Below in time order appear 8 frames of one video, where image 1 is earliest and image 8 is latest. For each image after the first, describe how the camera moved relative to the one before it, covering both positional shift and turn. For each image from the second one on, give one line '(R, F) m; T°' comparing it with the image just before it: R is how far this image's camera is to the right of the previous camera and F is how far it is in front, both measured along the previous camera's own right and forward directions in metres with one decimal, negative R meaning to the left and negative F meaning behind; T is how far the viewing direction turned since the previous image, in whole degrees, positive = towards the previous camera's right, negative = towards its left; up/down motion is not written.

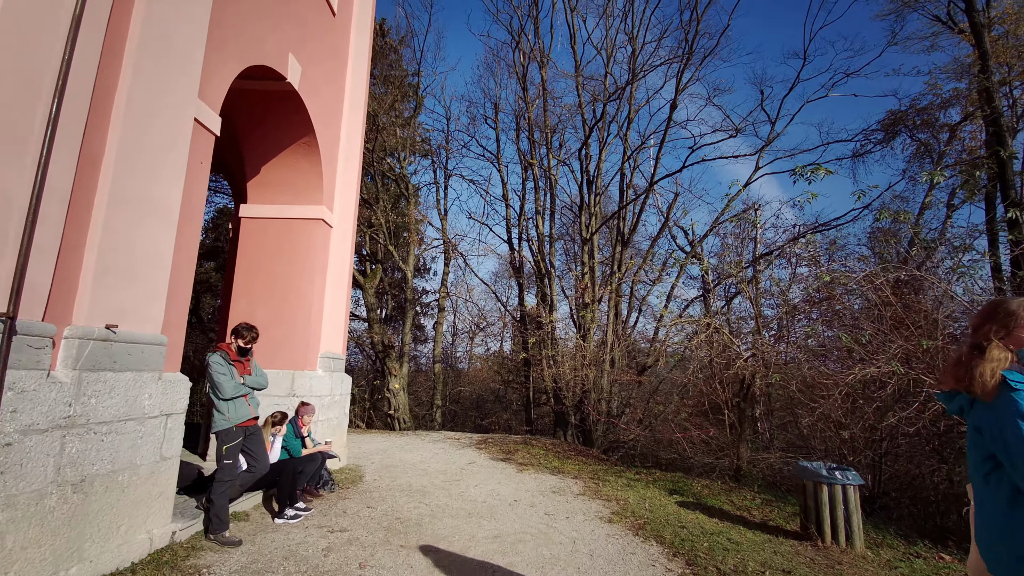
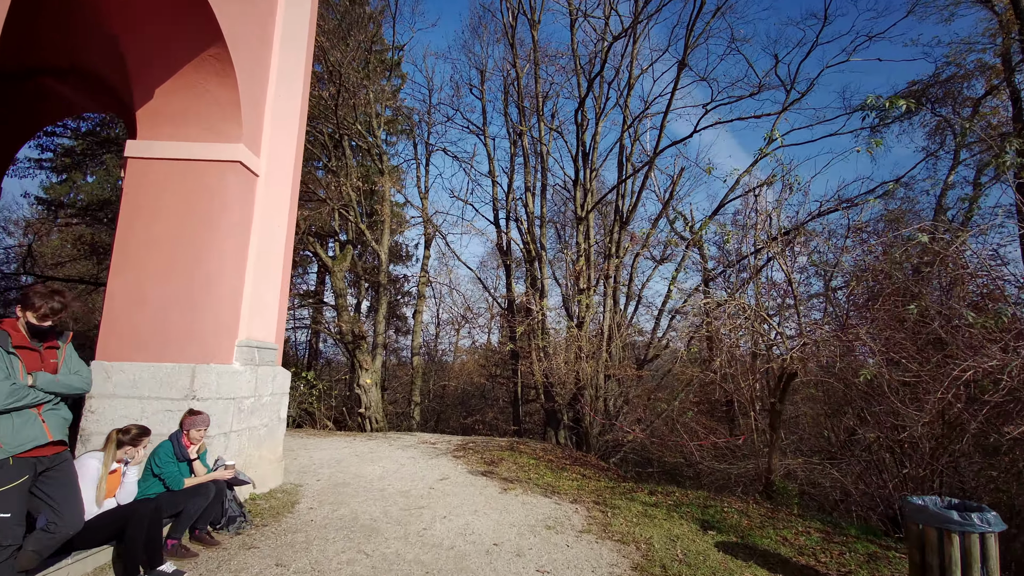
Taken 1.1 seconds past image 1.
(+0.1, +1.5) m; +1°
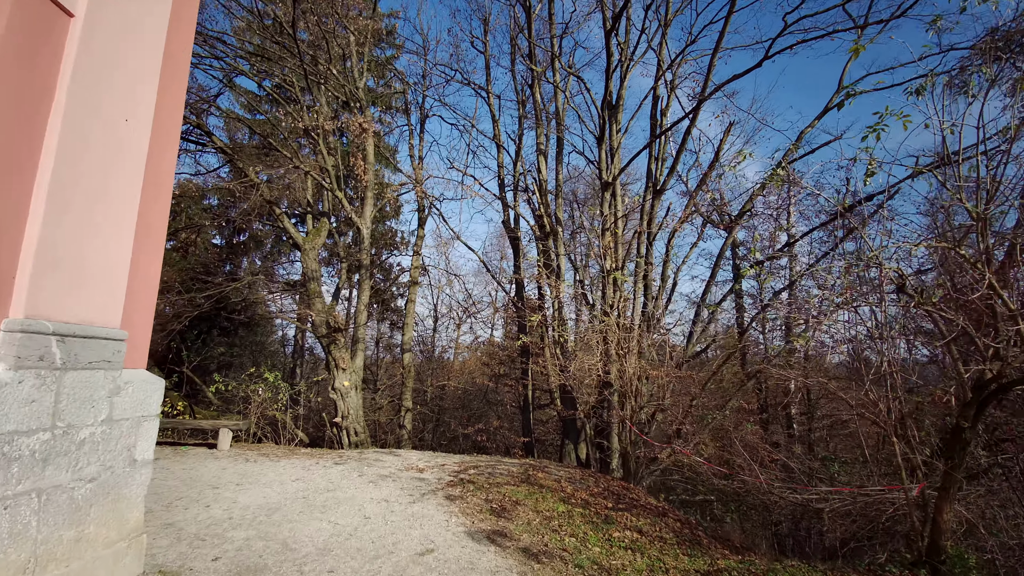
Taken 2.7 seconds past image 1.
(-0.2, +2.4) m; 0°
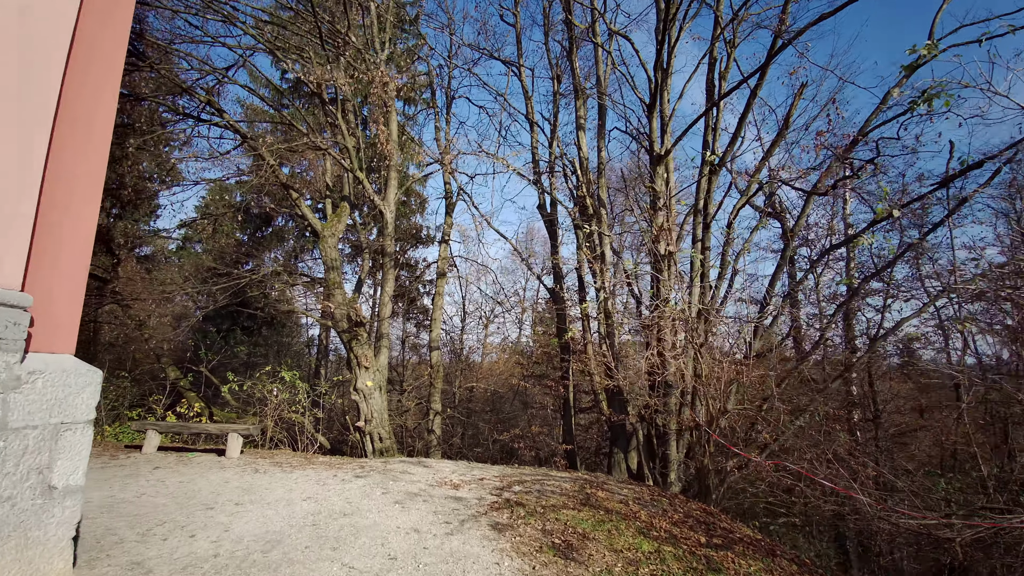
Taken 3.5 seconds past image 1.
(-0.3, +1.1) m; -3°
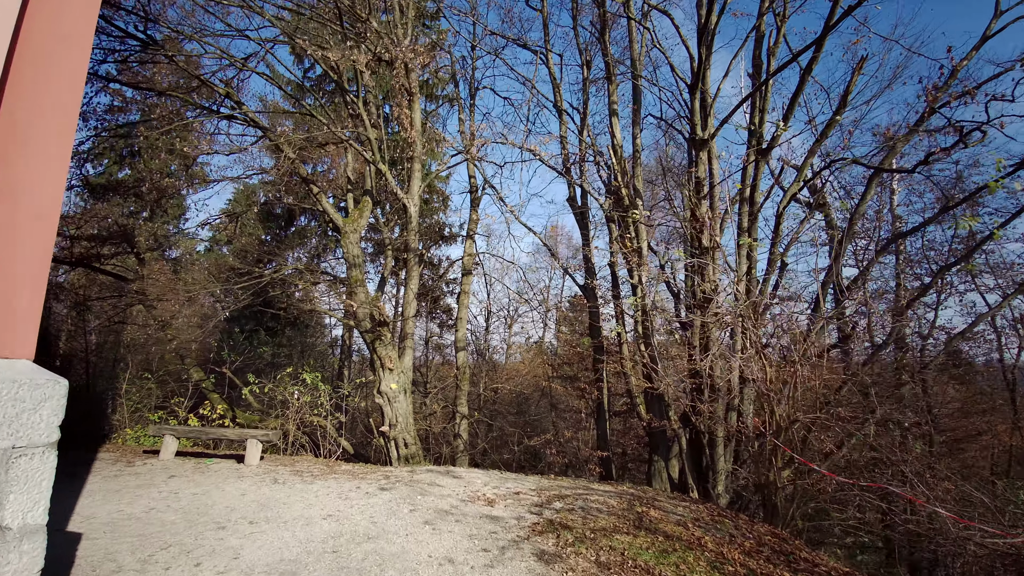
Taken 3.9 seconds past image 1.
(-0.2, +0.5) m; -2°
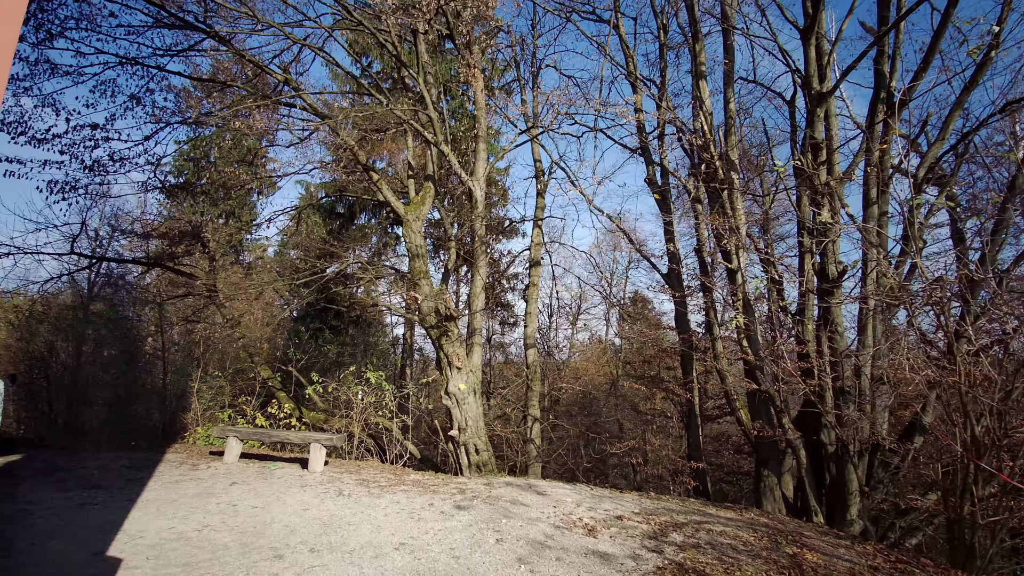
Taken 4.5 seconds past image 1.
(-0.4, +0.9) m; -7°
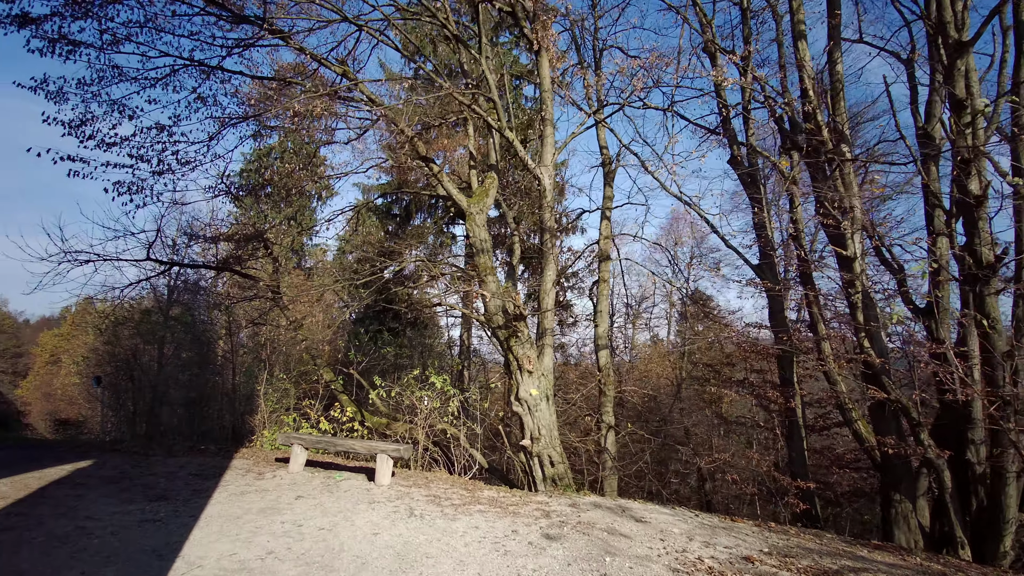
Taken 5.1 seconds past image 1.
(-0.4, +0.7) m; -6°
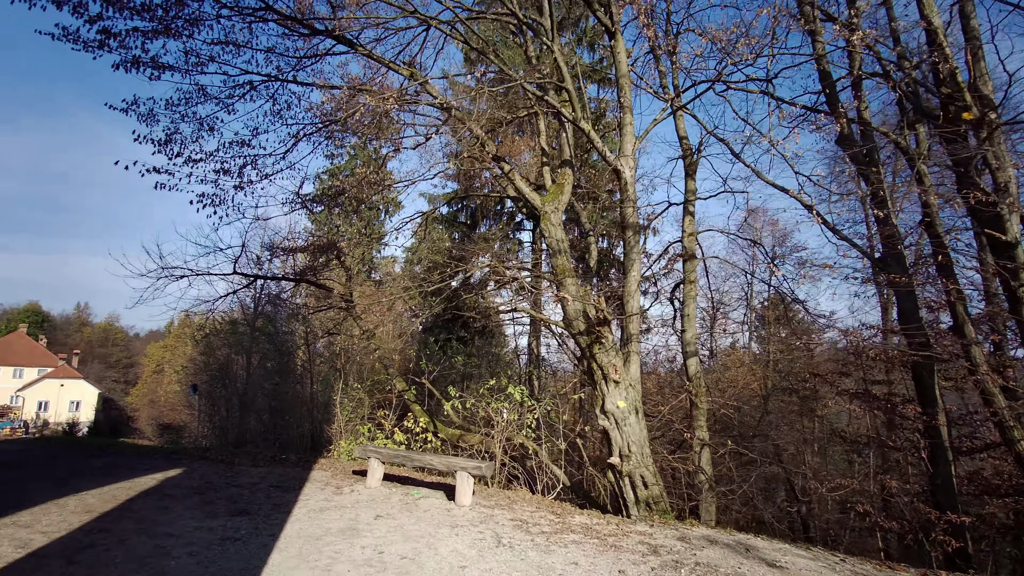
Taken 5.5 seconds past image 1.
(-0.3, +0.5) m; -7°
